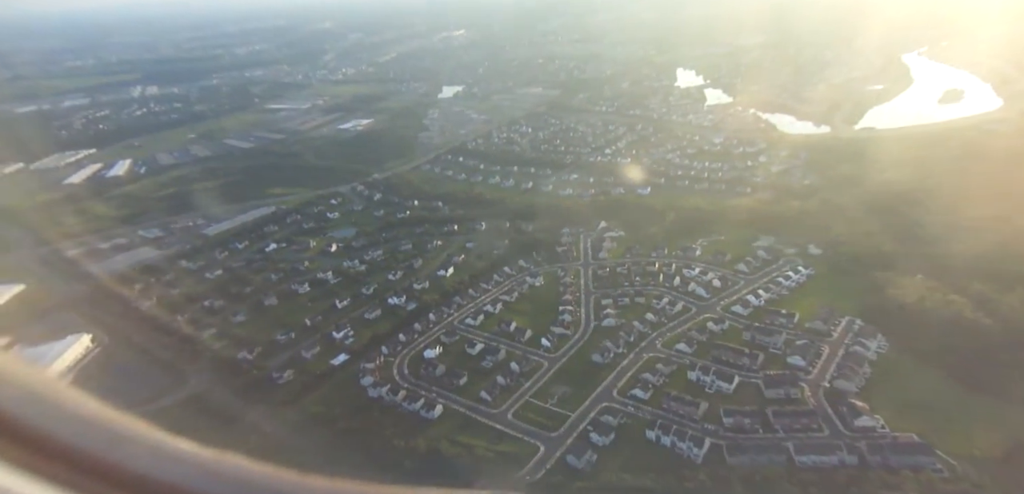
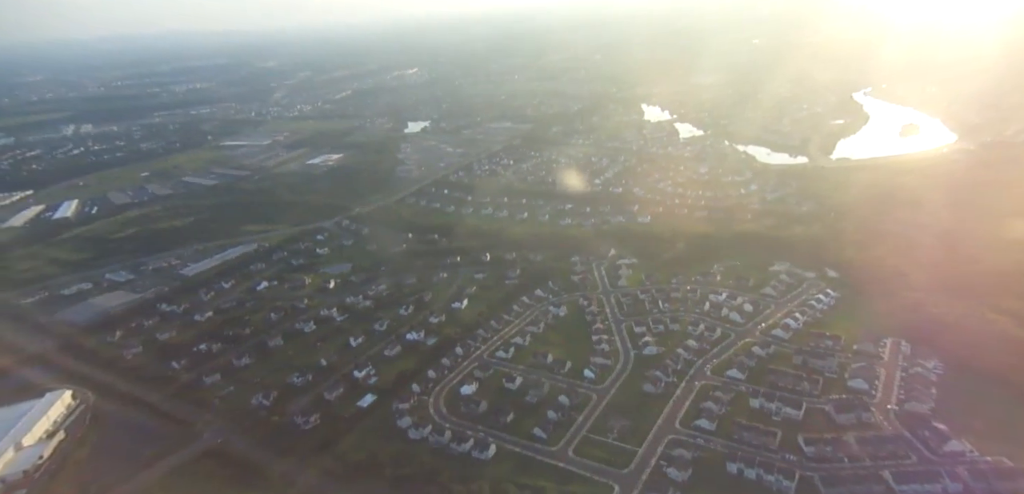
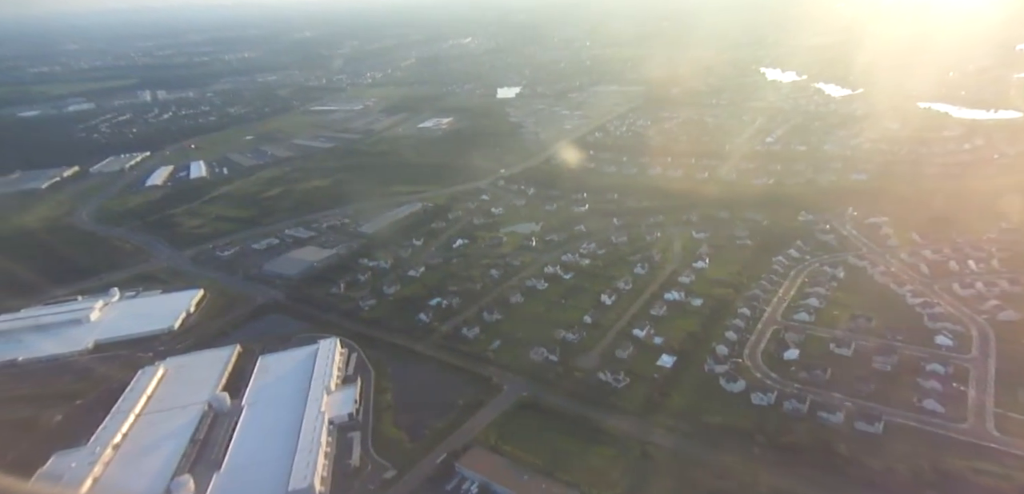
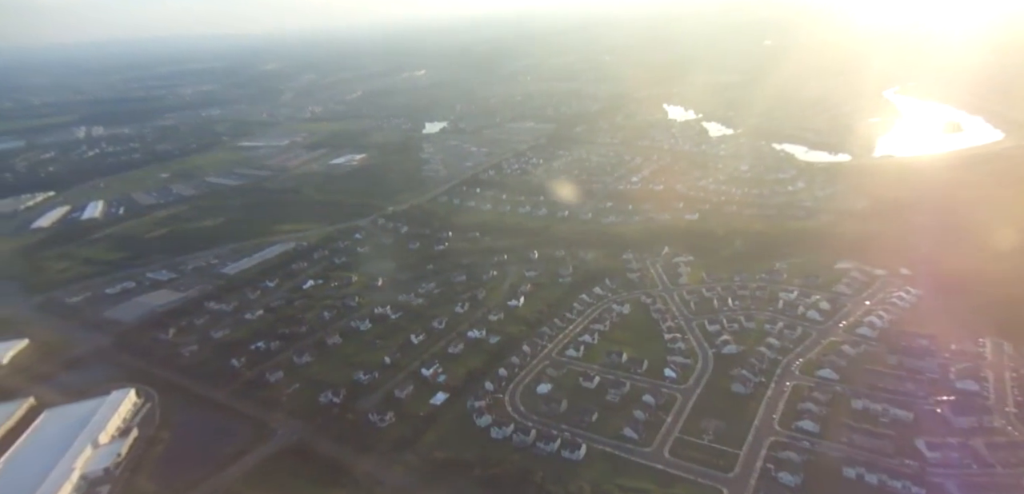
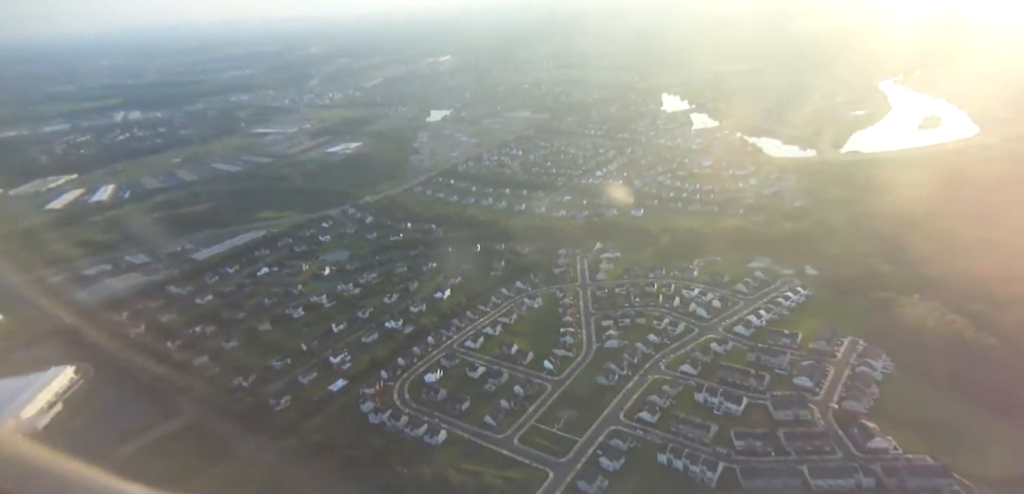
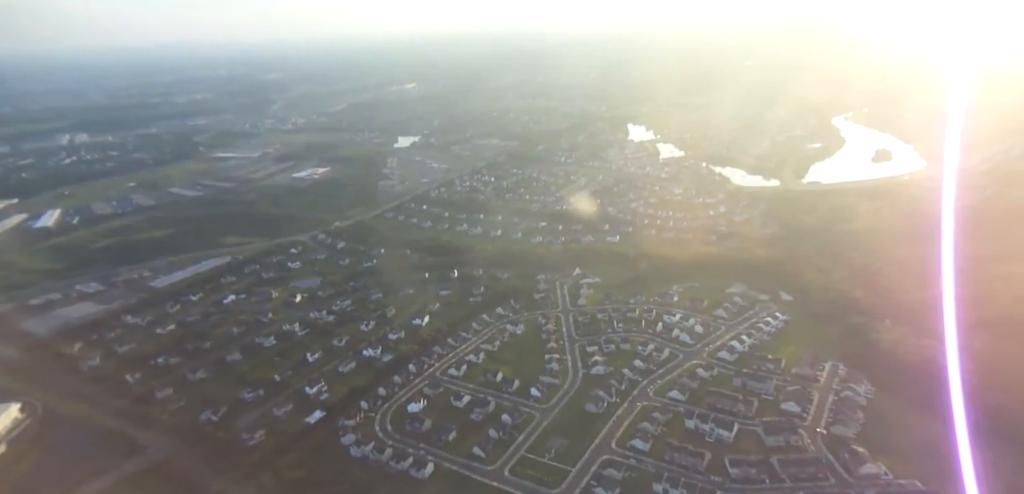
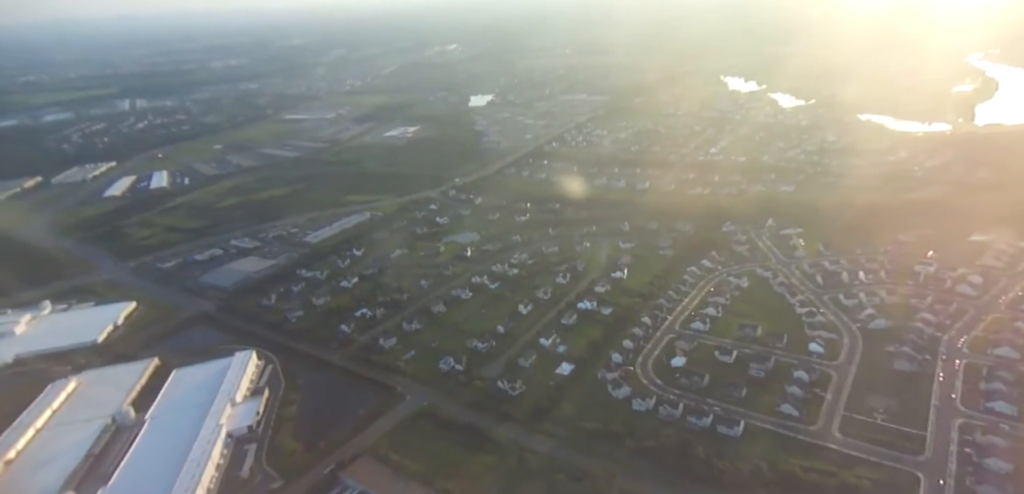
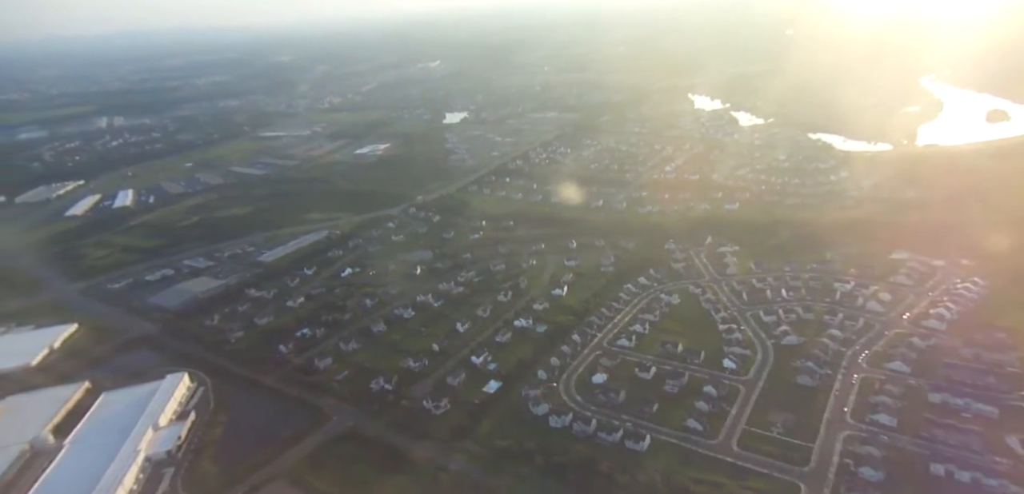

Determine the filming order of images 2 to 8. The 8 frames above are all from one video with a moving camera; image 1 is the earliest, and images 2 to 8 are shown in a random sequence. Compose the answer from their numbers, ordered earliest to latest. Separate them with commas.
5, 6, 2, 4, 8, 7, 3
